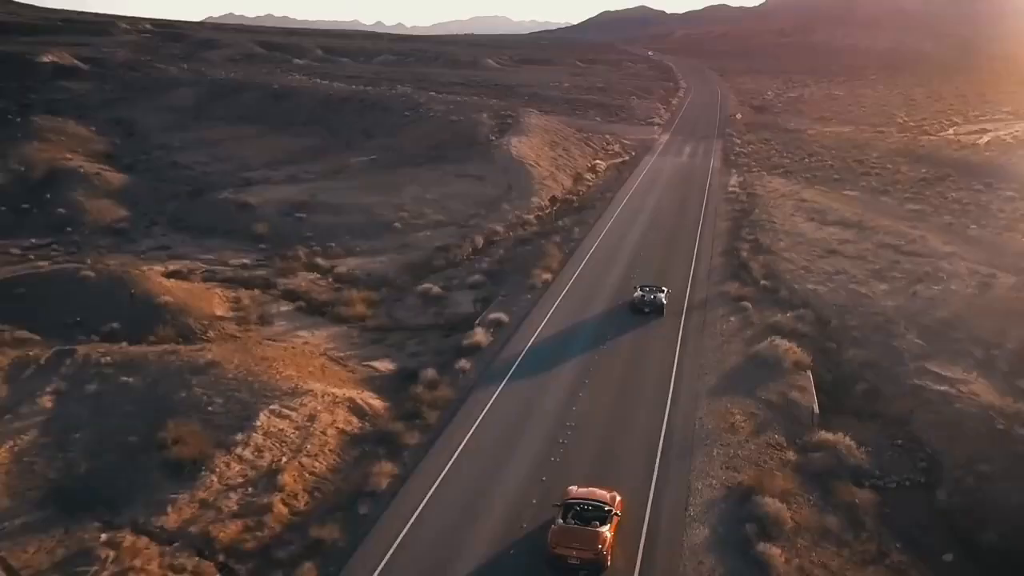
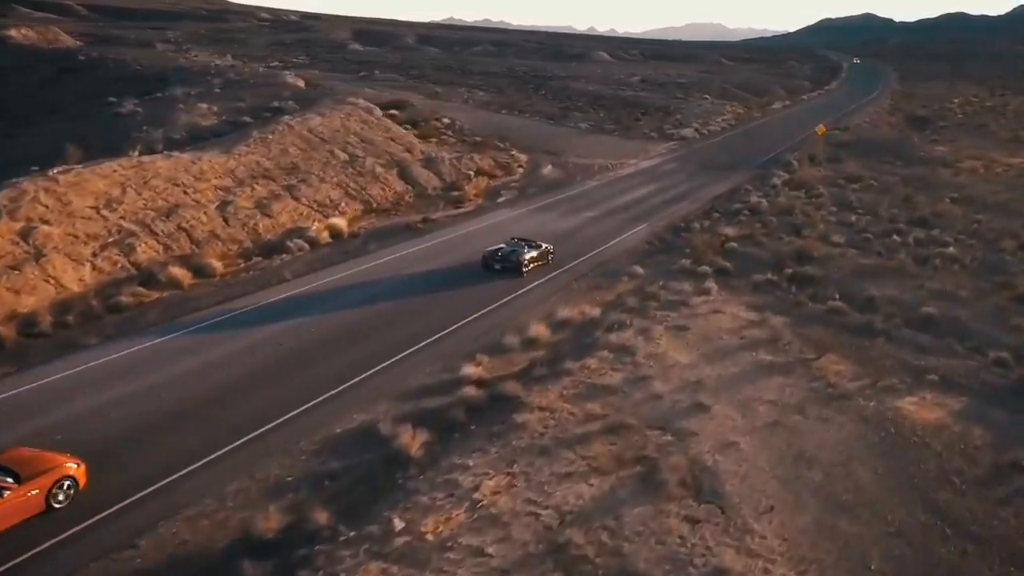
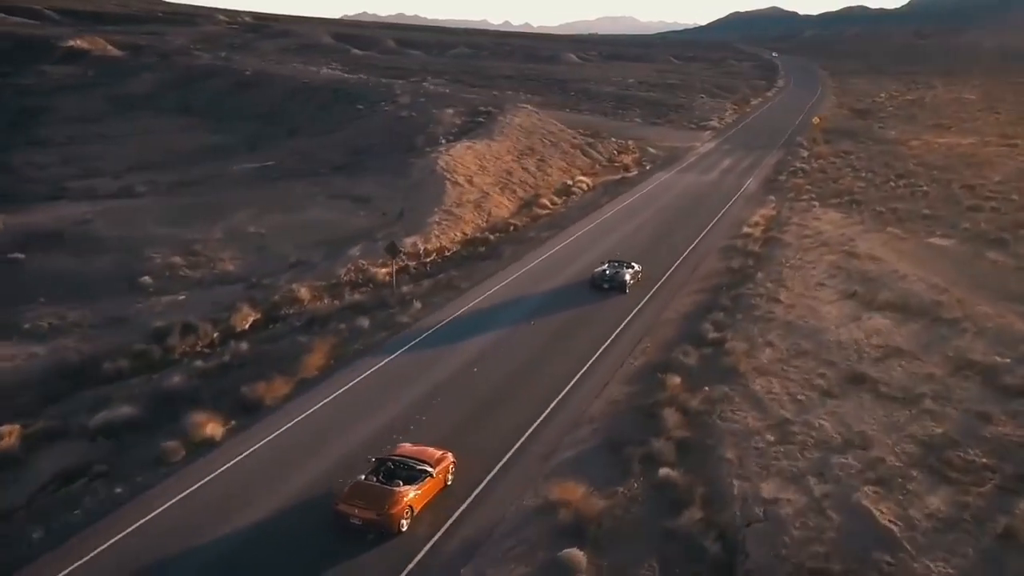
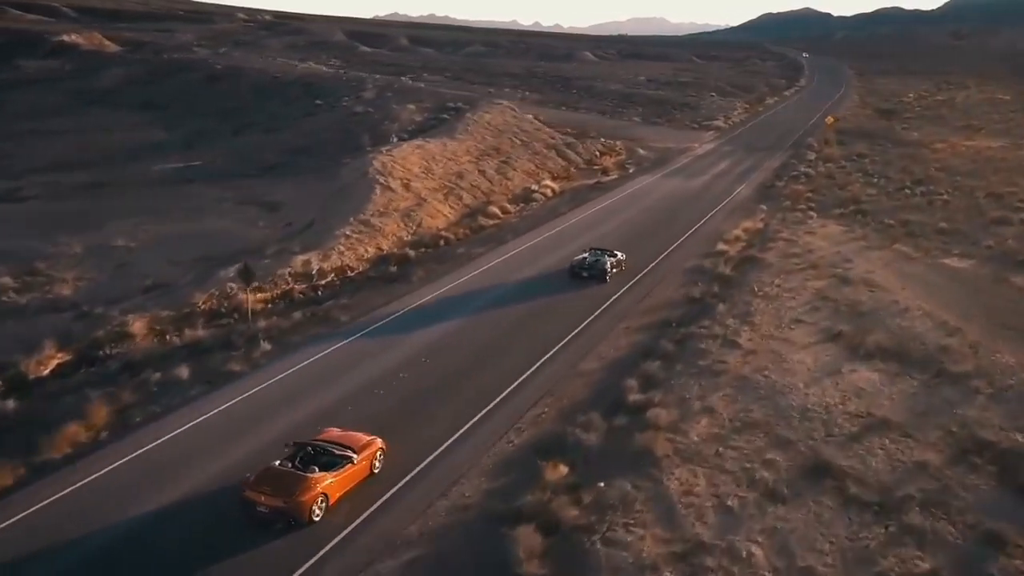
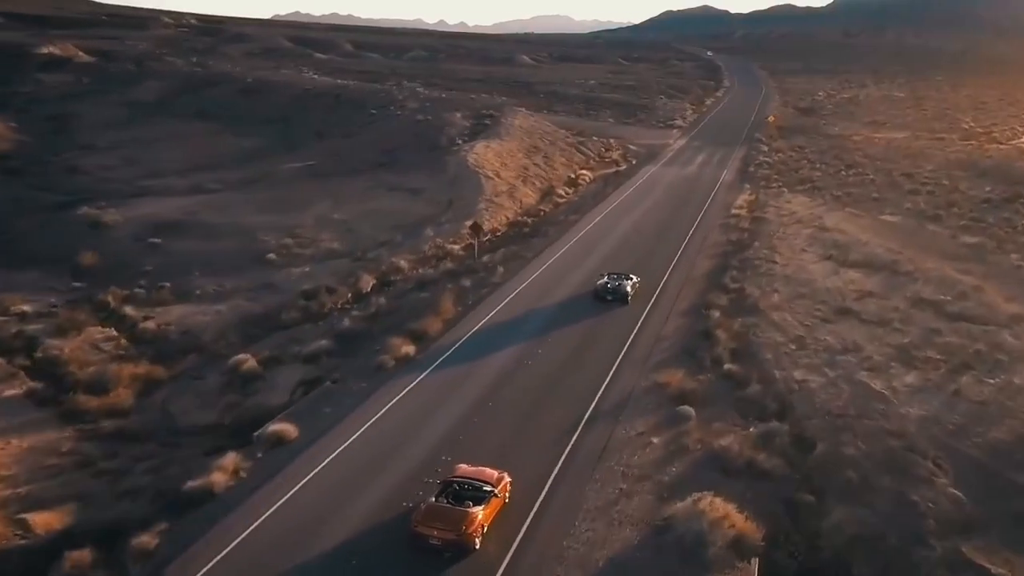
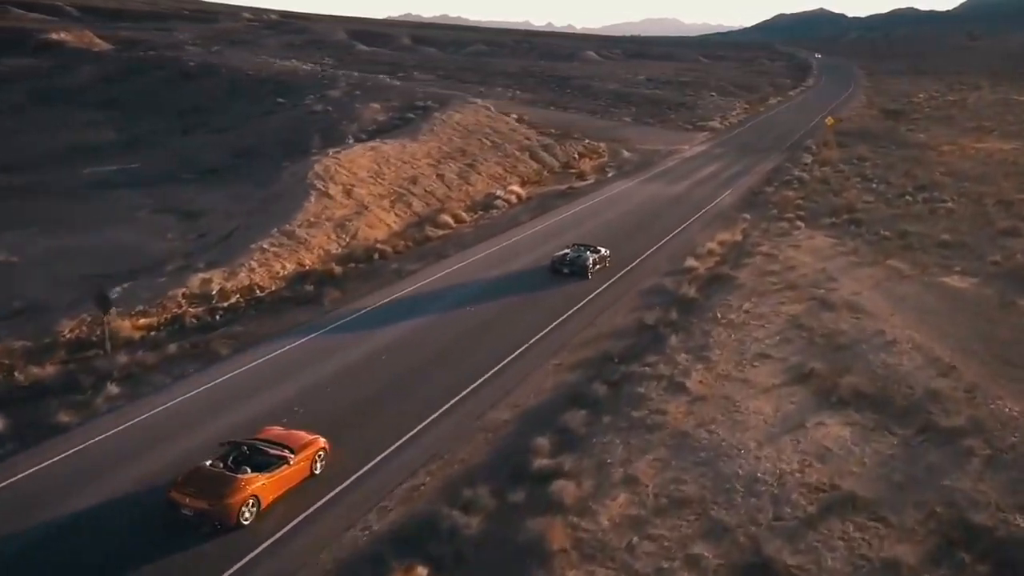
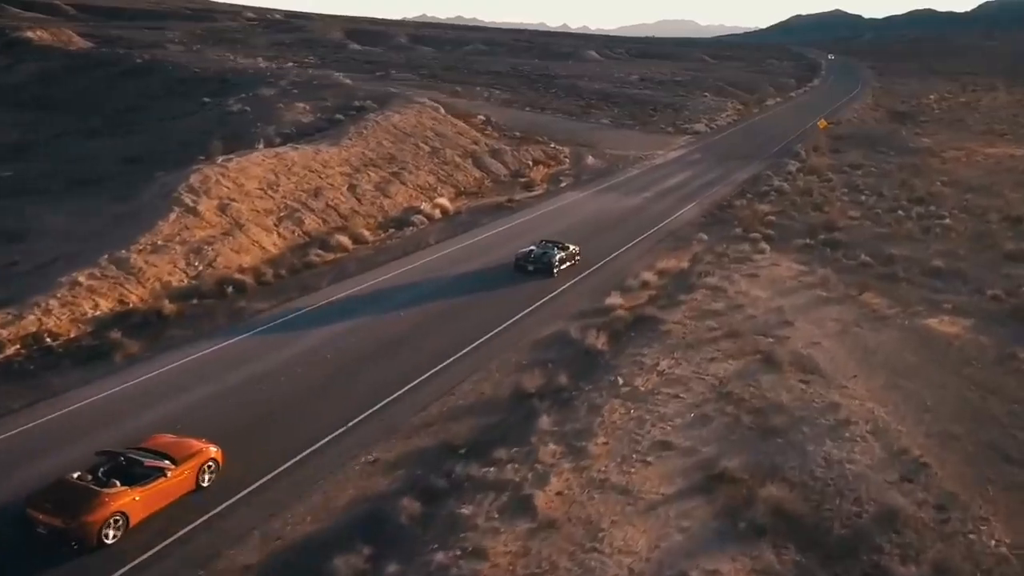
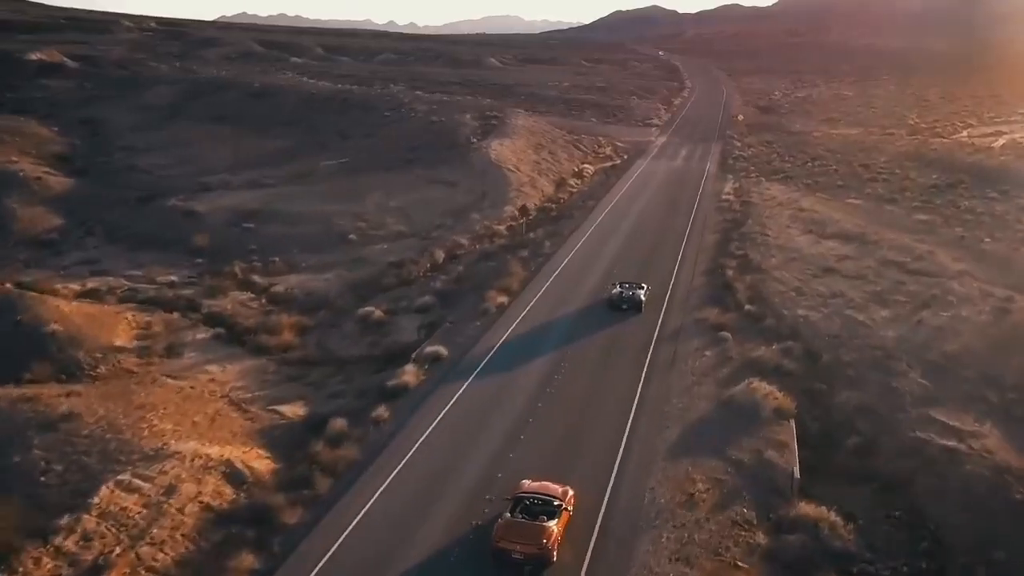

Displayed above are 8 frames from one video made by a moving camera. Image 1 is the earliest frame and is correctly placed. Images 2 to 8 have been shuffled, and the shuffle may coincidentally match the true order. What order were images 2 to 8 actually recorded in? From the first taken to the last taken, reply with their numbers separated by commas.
8, 5, 3, 4, 6, 7, 2
